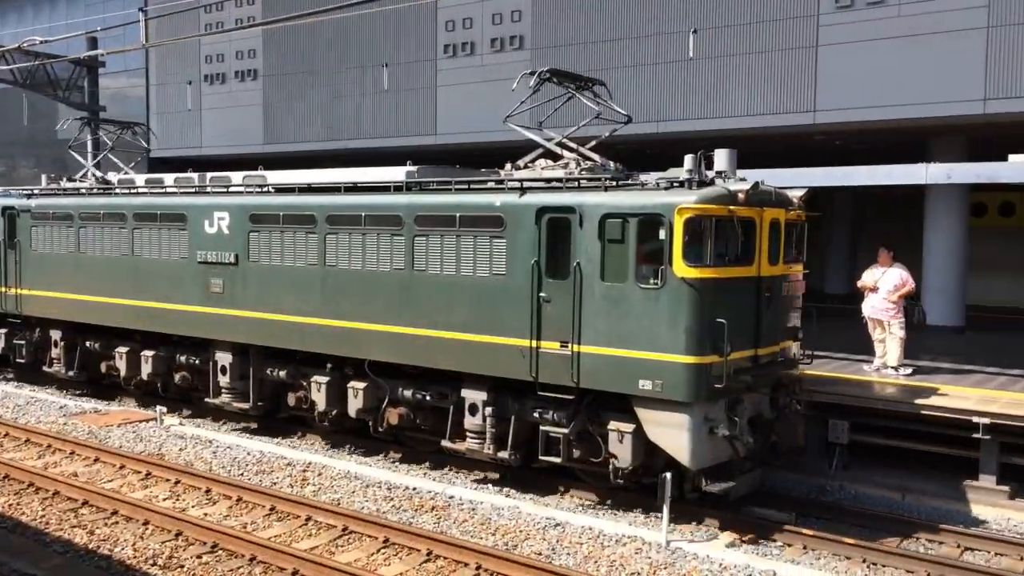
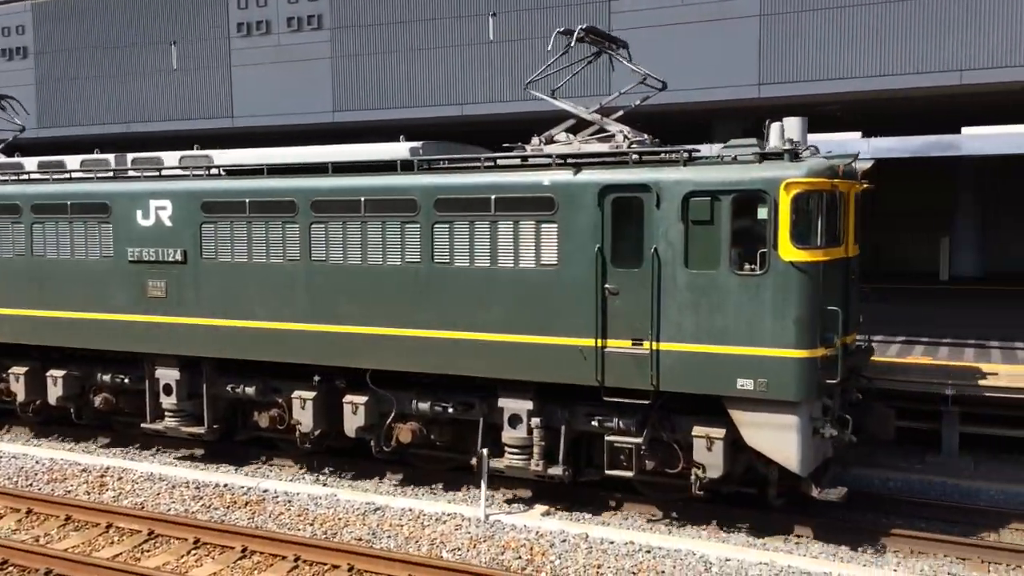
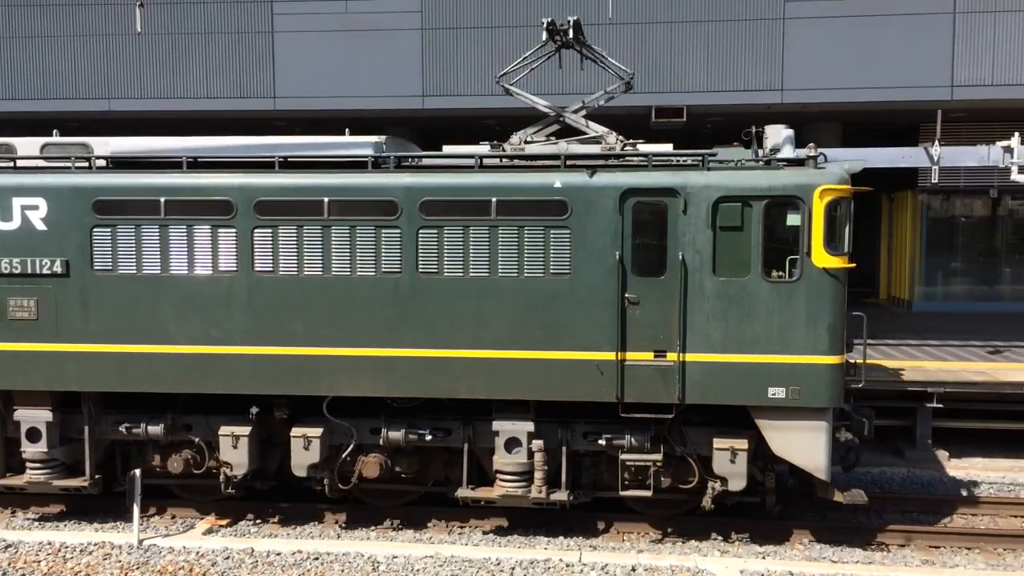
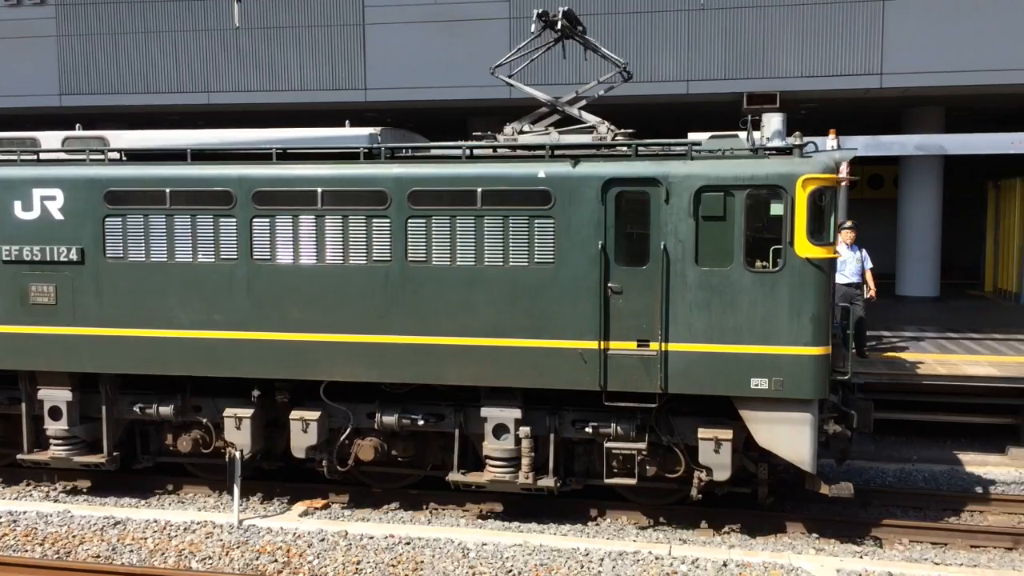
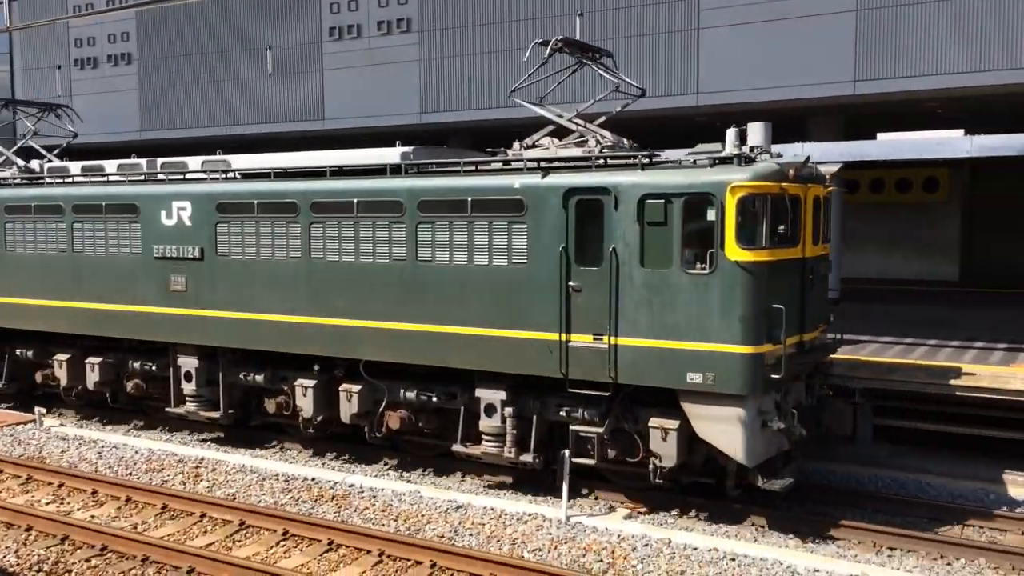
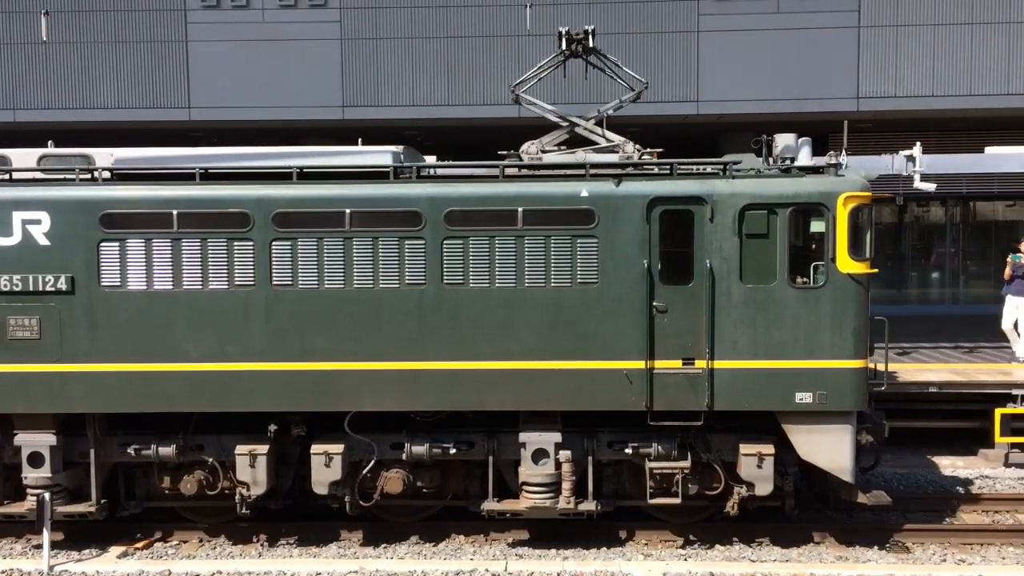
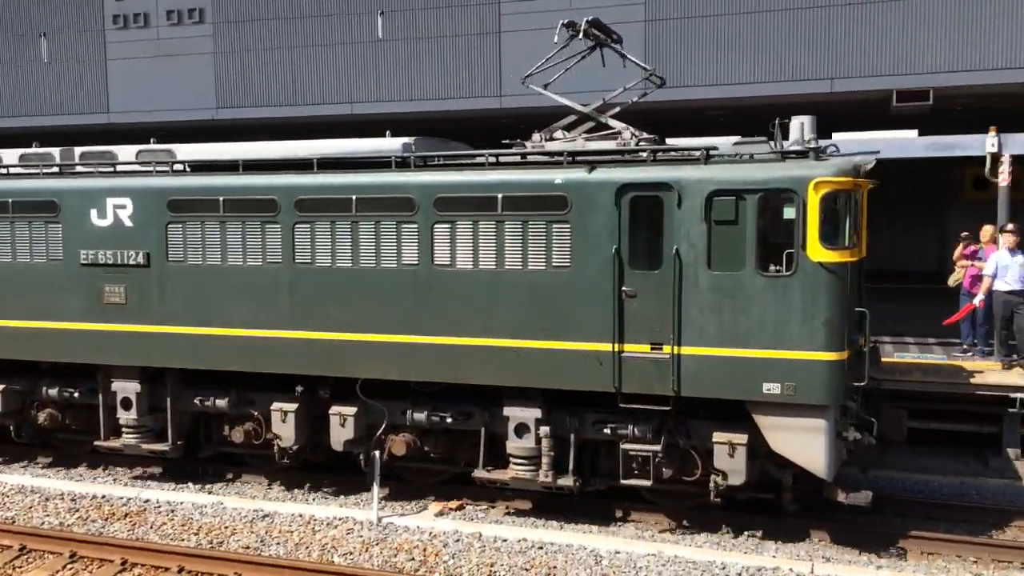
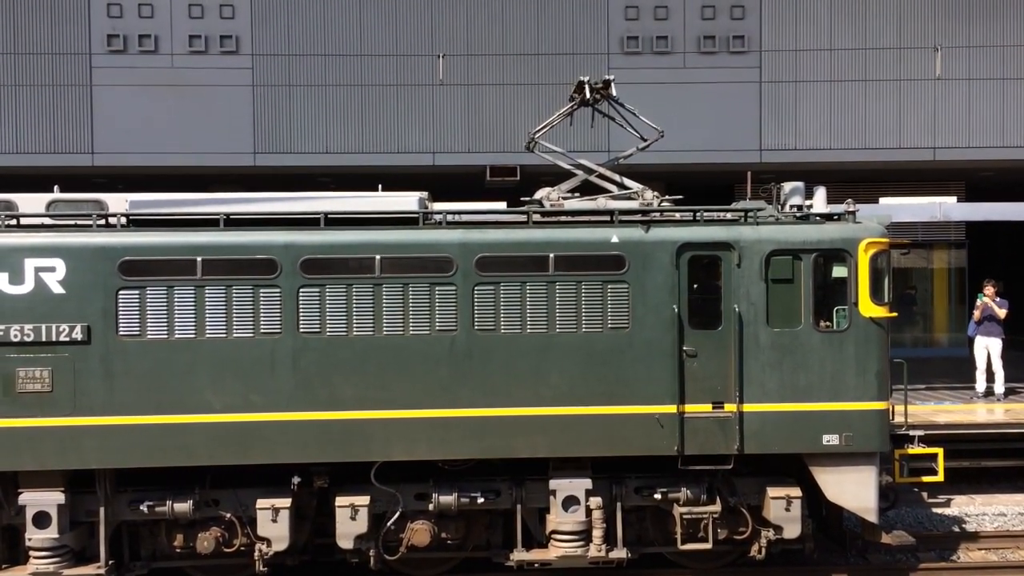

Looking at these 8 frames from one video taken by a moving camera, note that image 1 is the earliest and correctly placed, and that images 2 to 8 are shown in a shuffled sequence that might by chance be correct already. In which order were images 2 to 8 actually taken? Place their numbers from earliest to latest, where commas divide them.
5, 2, 7, 4, 3, 6, 8
